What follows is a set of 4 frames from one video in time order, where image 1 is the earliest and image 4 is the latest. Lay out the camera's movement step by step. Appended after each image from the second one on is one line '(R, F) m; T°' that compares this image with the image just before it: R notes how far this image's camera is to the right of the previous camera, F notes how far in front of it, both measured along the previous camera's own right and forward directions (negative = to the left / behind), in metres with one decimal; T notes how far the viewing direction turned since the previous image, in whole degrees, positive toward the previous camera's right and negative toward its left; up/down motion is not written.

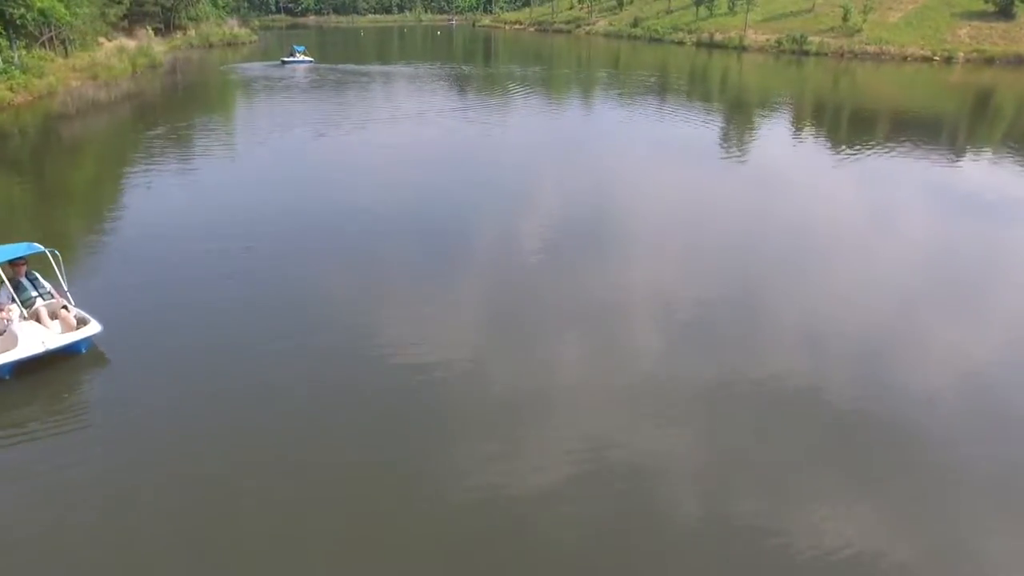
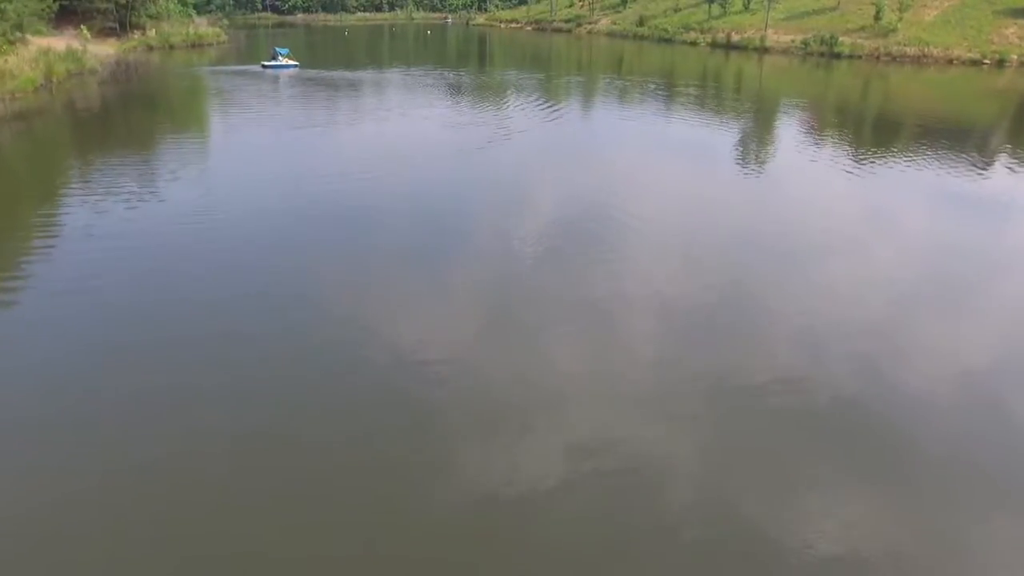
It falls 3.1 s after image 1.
(0.0, +3.2) m; 0°
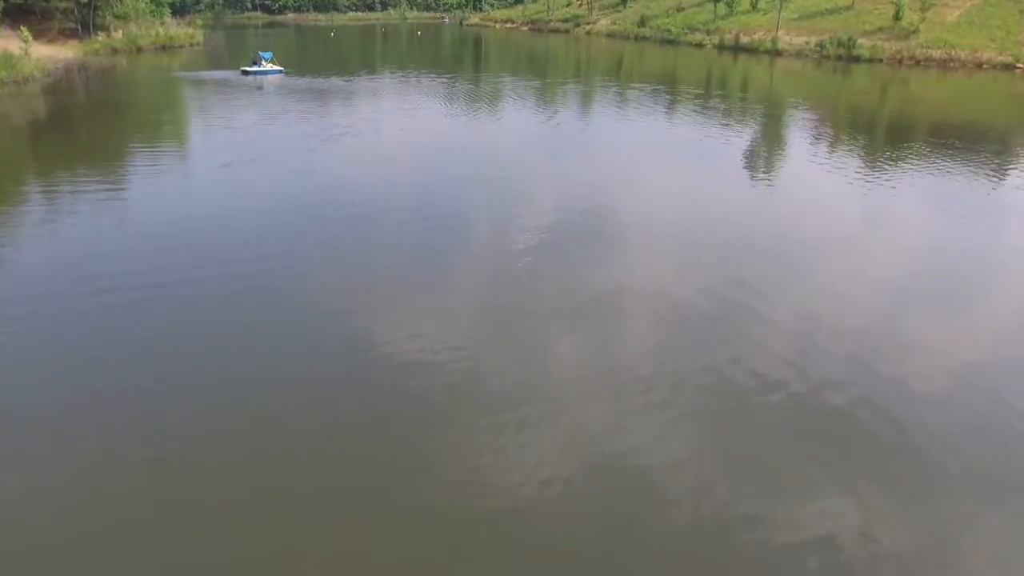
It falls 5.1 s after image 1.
(+0.2, +2.0) m; 0°
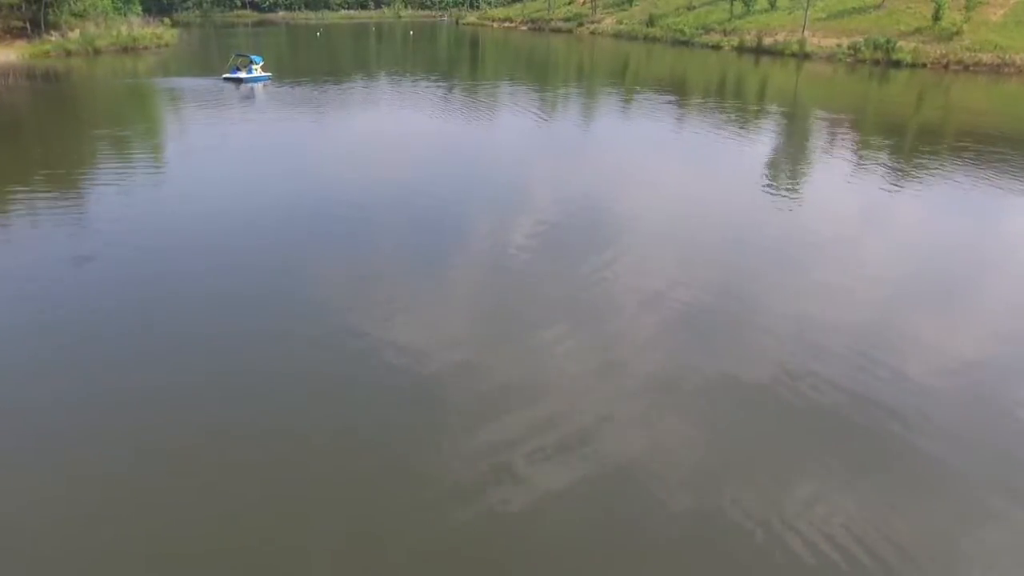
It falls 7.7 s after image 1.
(+0.1, +2.6) m; 0°
